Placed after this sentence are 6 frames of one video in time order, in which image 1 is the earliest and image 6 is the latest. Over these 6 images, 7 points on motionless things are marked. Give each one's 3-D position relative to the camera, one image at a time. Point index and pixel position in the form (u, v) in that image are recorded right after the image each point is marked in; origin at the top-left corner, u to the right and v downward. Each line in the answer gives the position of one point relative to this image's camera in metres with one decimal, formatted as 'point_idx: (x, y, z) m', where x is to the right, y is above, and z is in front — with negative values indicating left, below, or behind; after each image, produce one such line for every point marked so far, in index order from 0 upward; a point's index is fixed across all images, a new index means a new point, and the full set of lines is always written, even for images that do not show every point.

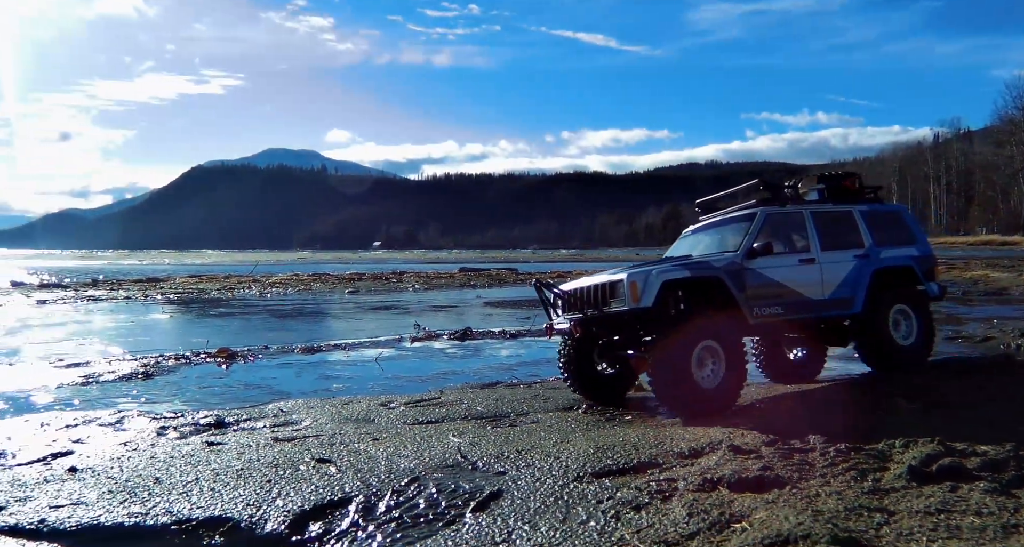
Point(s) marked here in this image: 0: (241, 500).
0: (-1.1, -0.9, +3.2) m
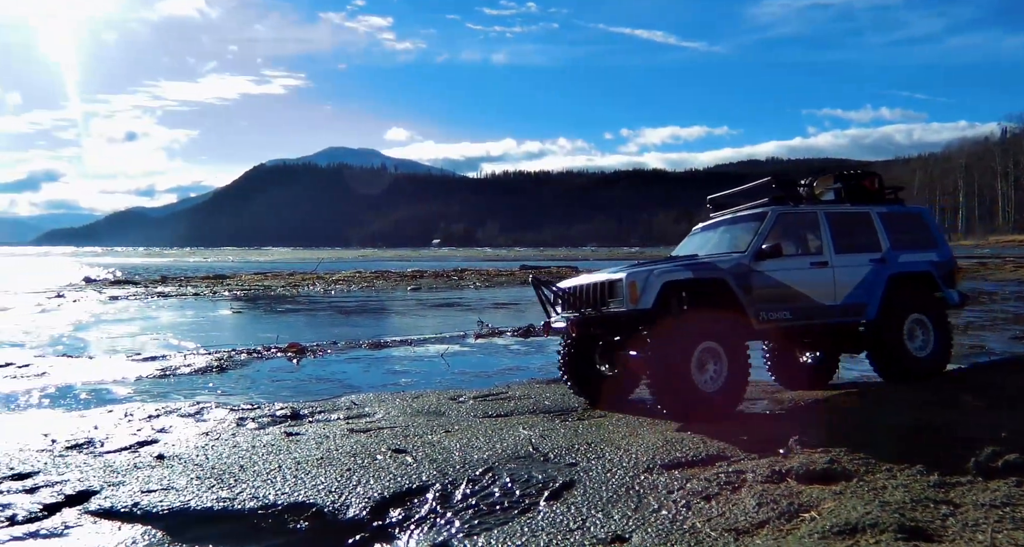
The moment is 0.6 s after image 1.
0: (-0.8, -0.9, +3.4) m
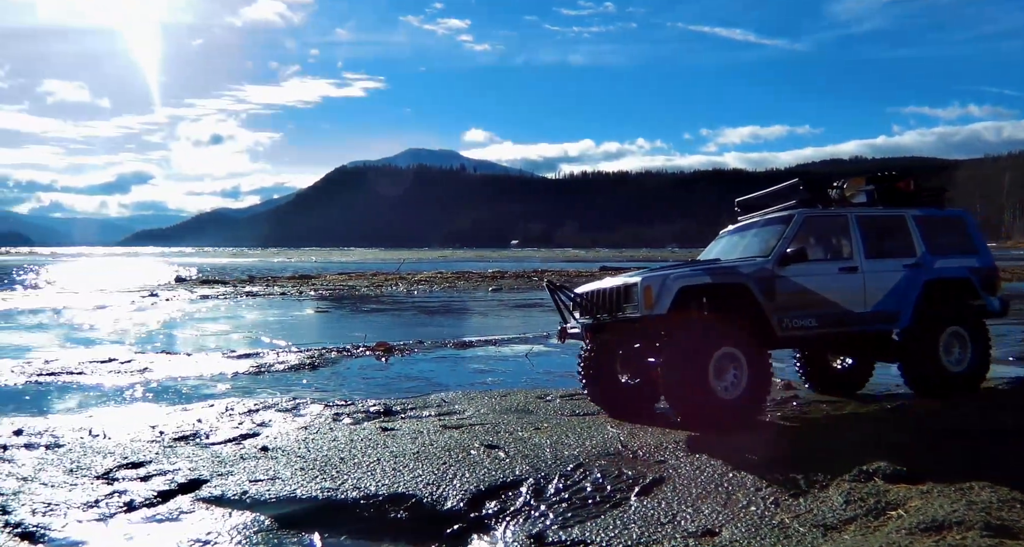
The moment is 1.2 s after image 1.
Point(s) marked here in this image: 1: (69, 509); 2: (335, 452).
0: (-0.4, -1.0, +3.6) m
1: (-2.7, -1.4, +4.7) m
2: (-1.0, -1.0, +4.1) m
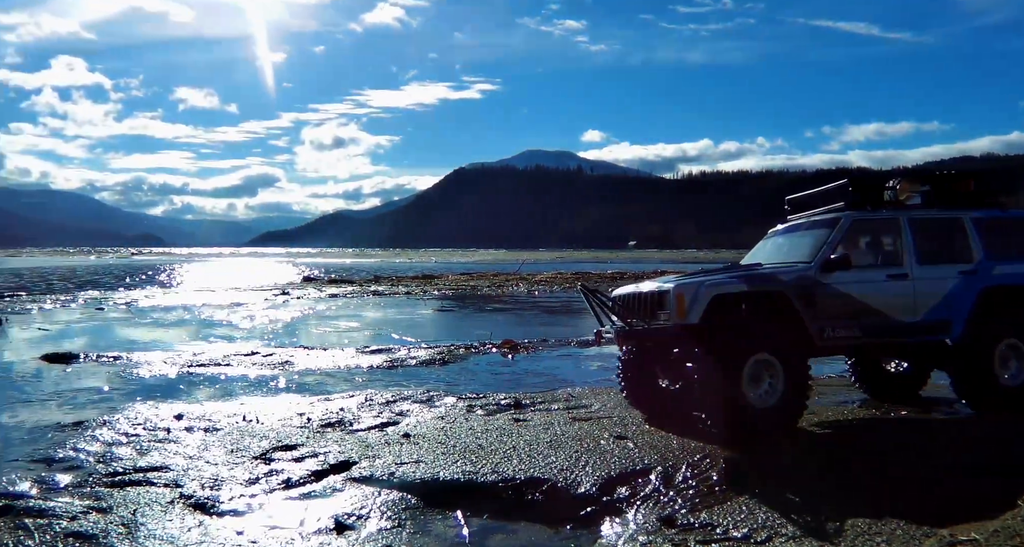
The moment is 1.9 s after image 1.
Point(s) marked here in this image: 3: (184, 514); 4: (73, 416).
0: (+0.2, -1.0, +3.8) m
1: (-1.9, -1.4, +5.3) m
2: (-0.3, -1.0, +4.4) m
3: (-2.1, -1.6, +5.1) m
4: (-5.5, -1.8, +9.5) m
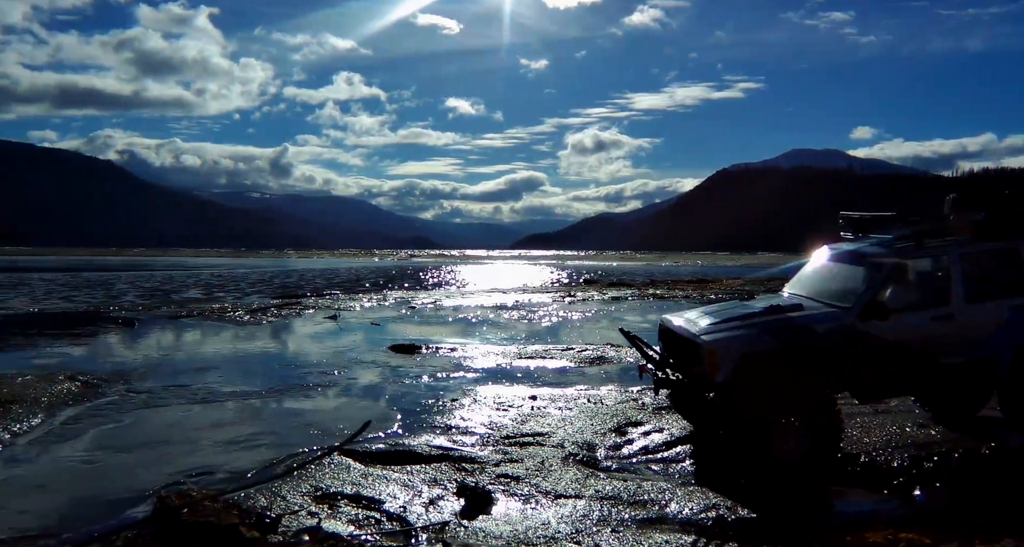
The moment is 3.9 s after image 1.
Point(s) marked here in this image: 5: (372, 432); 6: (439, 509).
0: (+2.4, -1.2, +5.2) m
1: (+0.9, -1.7, +7.3) m
2: (+2.2, -1.2, +5.9) m
3: (+0.6, -1.8, +7.2) m
4: (-1.2, -2.0, +12.5) m
5: (-1.9, -2.1, +10.3) m
6: (-0.7, -2.1, +7.0) m
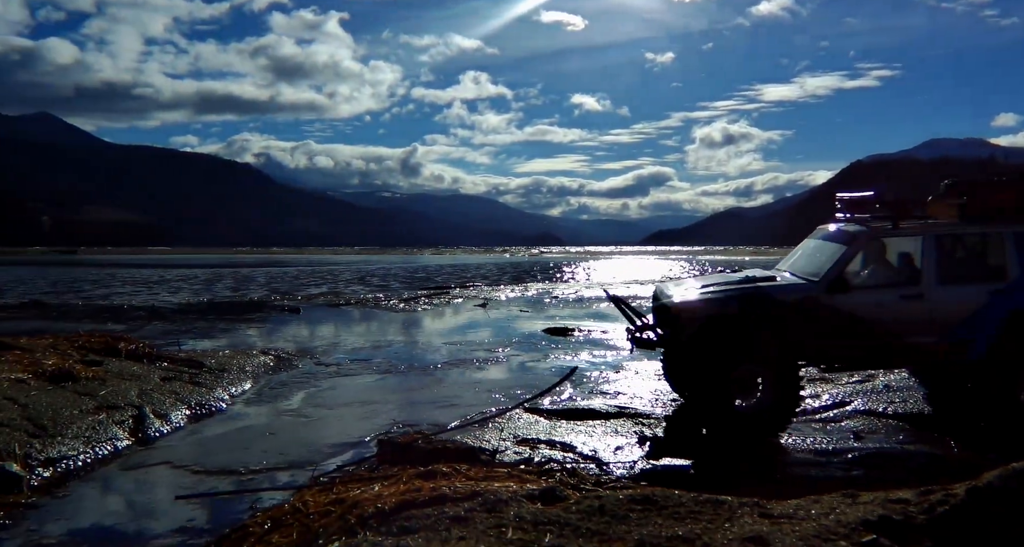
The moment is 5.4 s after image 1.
0: (+4.0, -1.0, +6.0) m
1: (+2.8, -1.5, +8.3) m
2: (+3.9, -1.0, +6.8) m
3: (+2.5, -1.6, +8.3) m
4: (+1.6, -1.8, +13.8) m
5: (+0.5, -1.9, +11.7) m
6: (+1.2, -1.9, +8.3) m
